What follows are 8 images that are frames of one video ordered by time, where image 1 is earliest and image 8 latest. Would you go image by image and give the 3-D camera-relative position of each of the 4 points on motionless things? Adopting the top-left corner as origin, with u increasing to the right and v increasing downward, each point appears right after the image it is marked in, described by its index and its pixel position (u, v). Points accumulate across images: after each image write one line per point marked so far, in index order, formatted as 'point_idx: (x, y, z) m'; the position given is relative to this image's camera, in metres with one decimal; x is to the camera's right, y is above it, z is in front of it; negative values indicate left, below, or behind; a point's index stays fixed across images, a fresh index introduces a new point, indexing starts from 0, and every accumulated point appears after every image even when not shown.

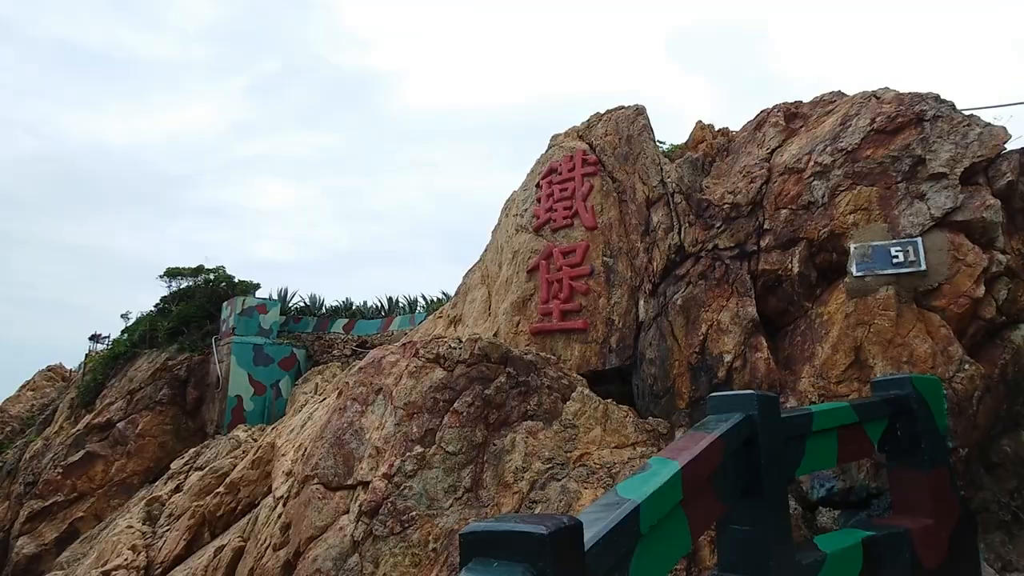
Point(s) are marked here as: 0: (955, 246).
0: (+3.2, +0.3, +4.6) m
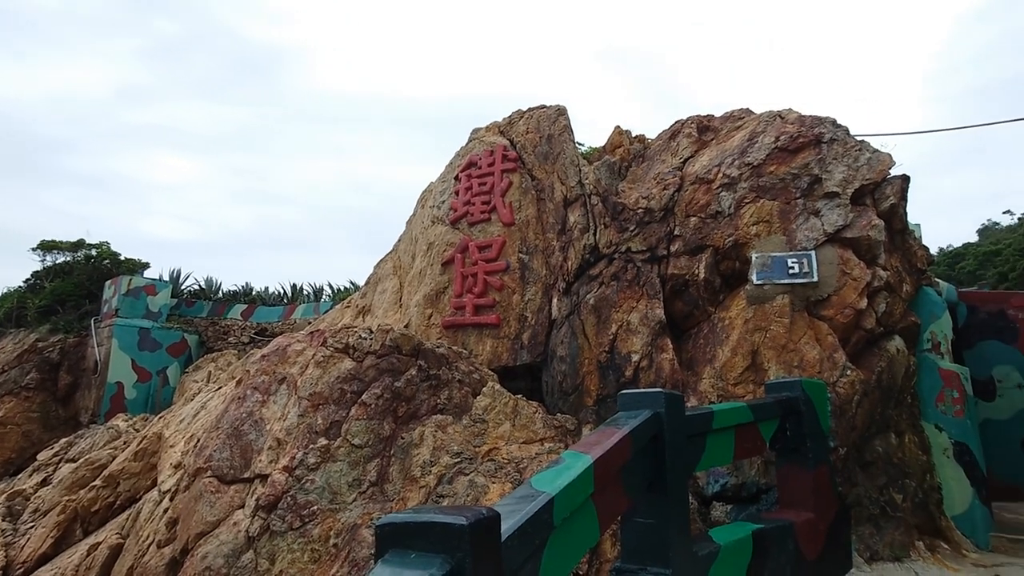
0: (+2.6, +0.2, +5.0) m
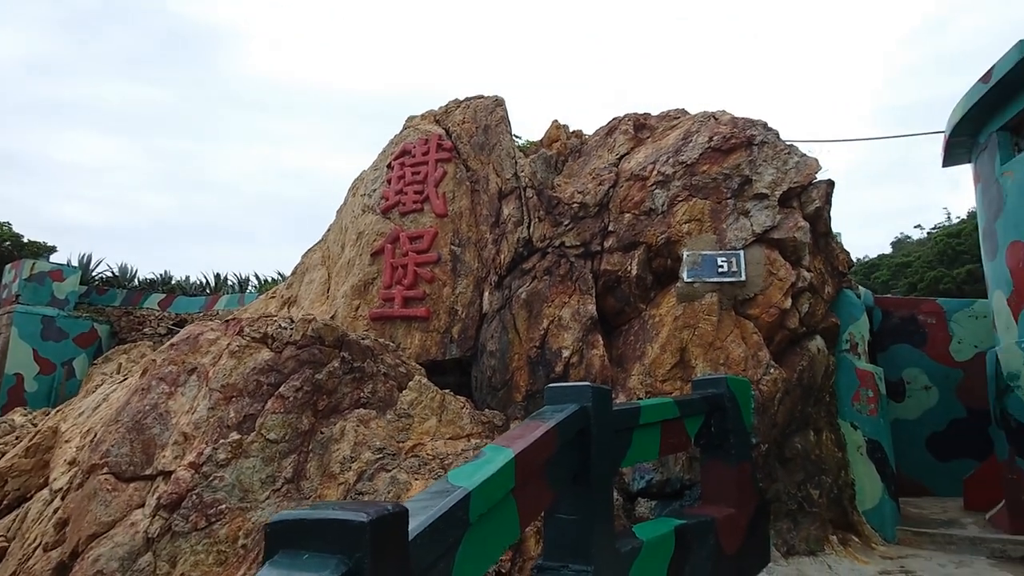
0: (+2.0, +0.2, +5.1) m
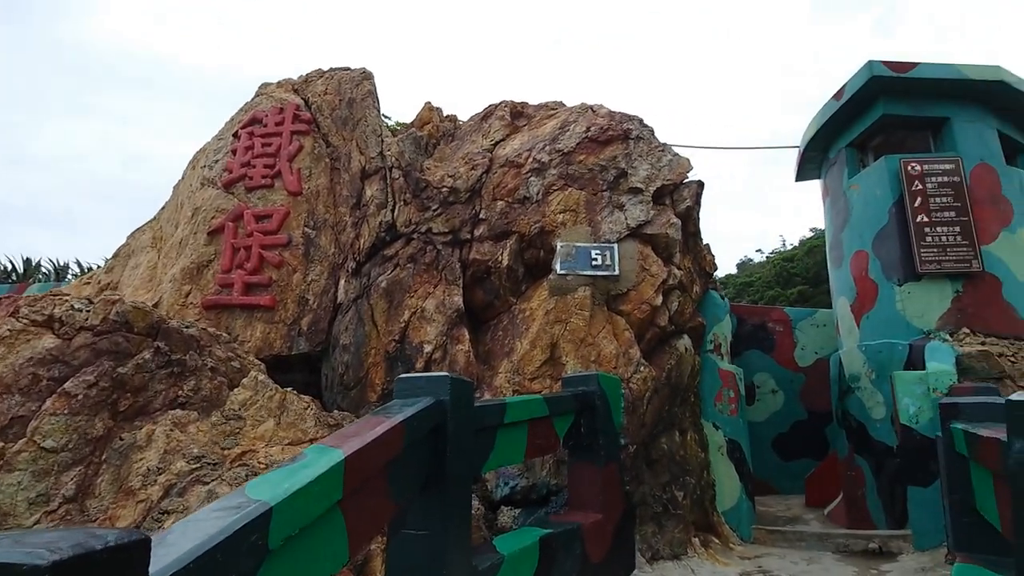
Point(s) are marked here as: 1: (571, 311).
0: (+1.0, +0.2, +4.9) m
1: (+0.4, -0.2, +4.6) m
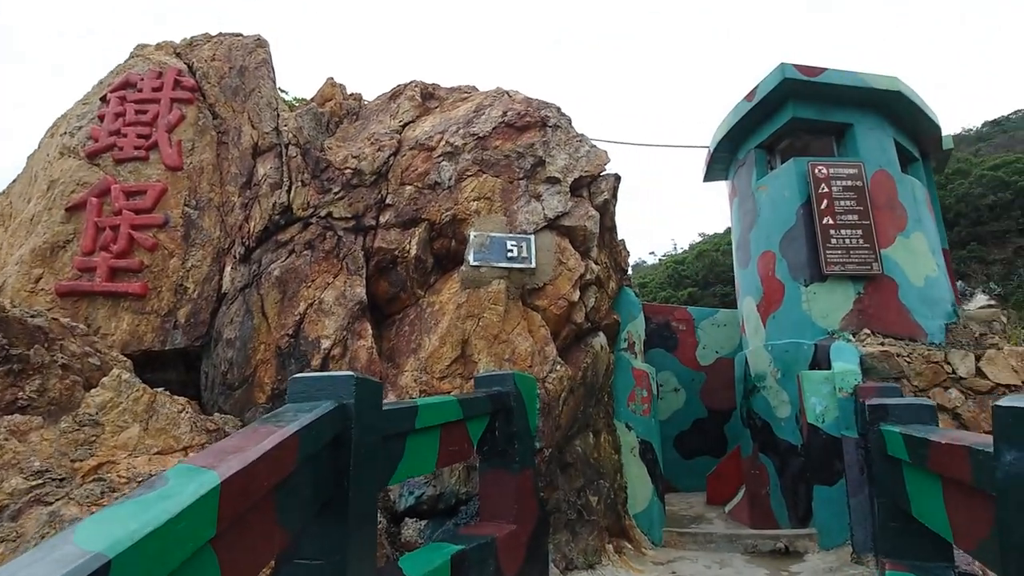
0: (+0.3, +0.3, +4.7) m
1: (-0.2, -0.1, +4.3) m
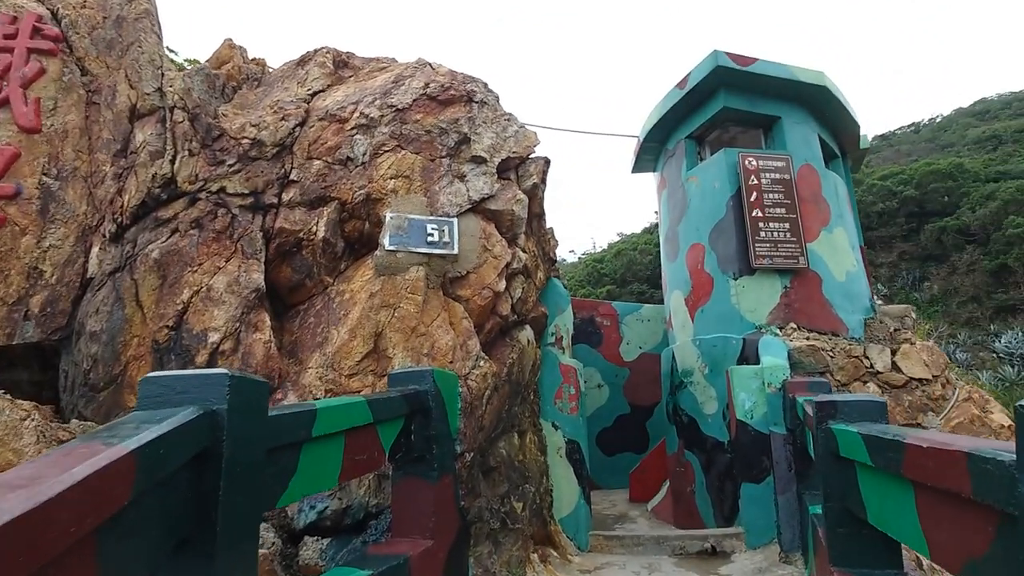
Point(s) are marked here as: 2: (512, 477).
0: (-0.2, +0.4, +4.3) m
1: (-0.7, 0.0, +3.9) m
2: (0.0, -1.2, +4.1) m
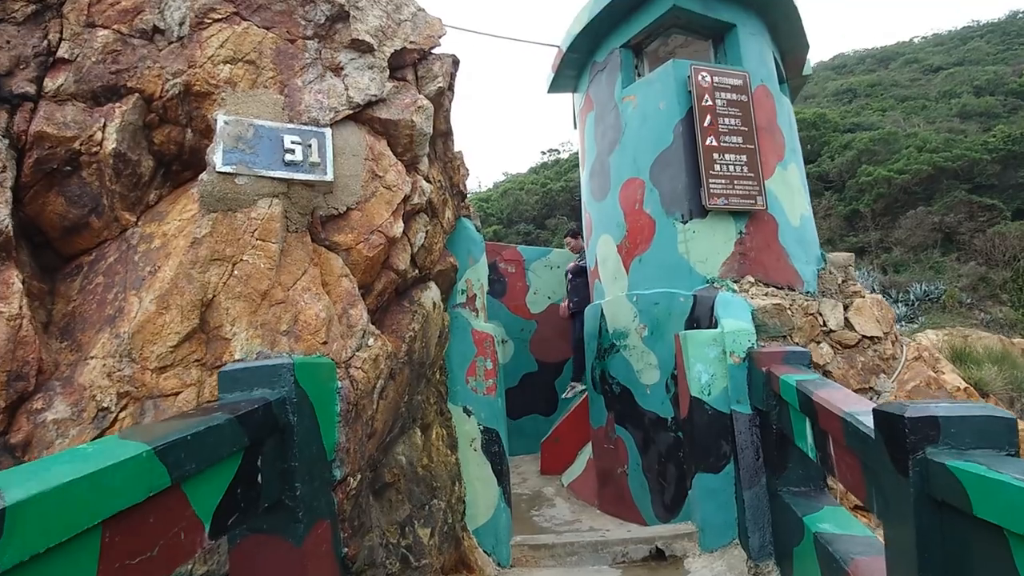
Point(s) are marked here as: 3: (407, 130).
0: (-0.6, +0.6, +3.0) m
1: (-1.1, +0.2, +2.6) m
2: (-0.5, -1.0, +3.0) m
3: (-0.5, +0.8, +3.2) m
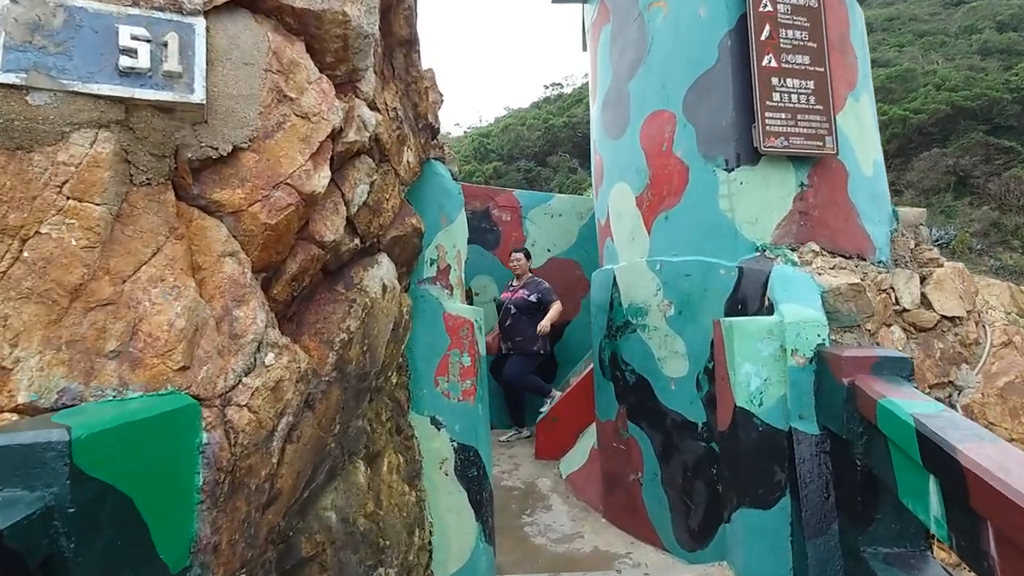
0: (-0.7, +0.7, +2.0) m
1: (-1.1, +0.2, +1.6) m
2: (-0.5, -0.9, +2.1) m
3: (-0.6, +0.8, +2.1) m
